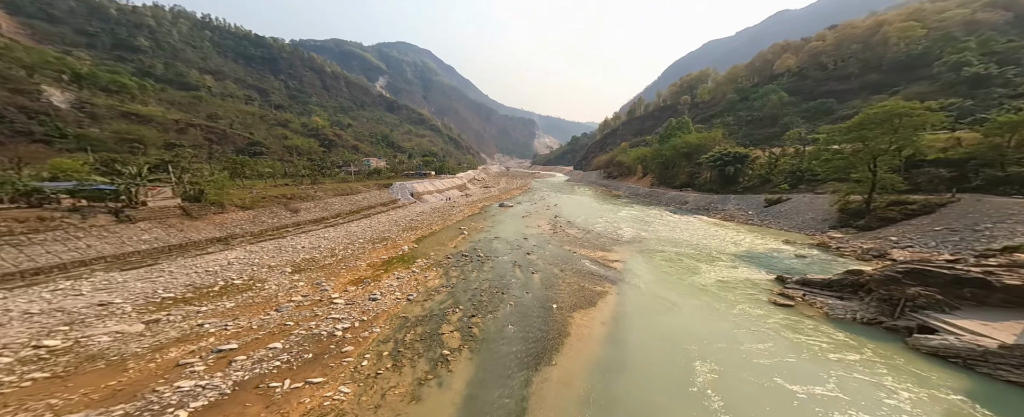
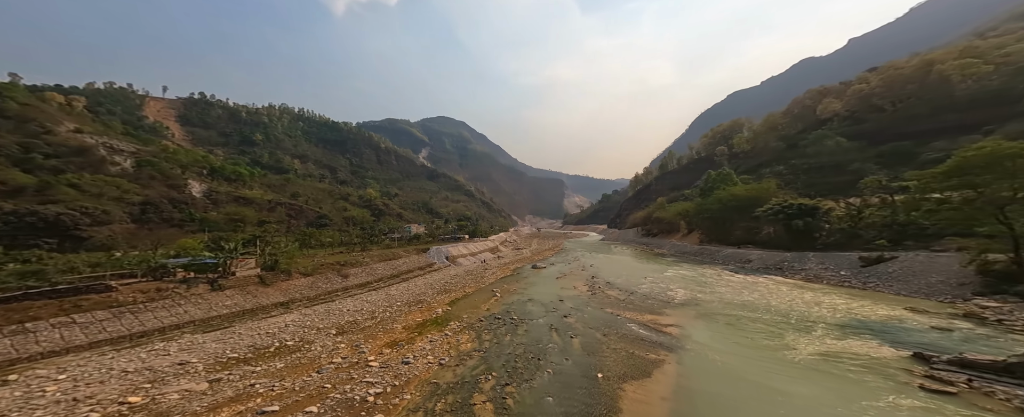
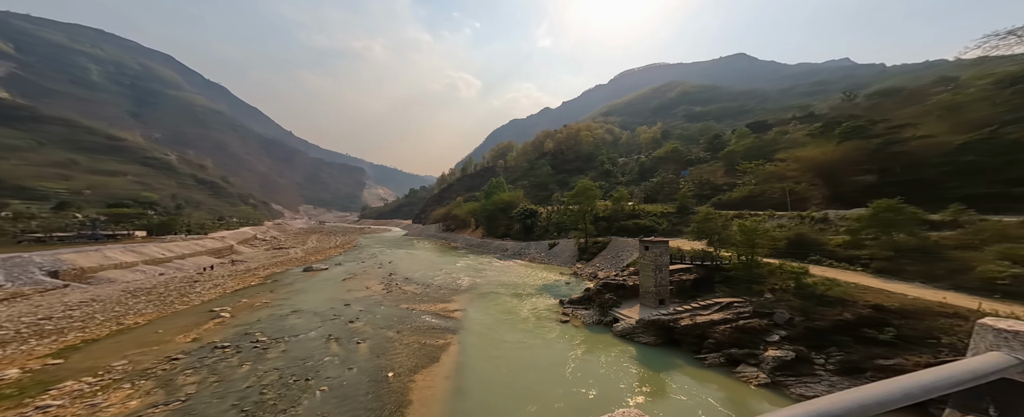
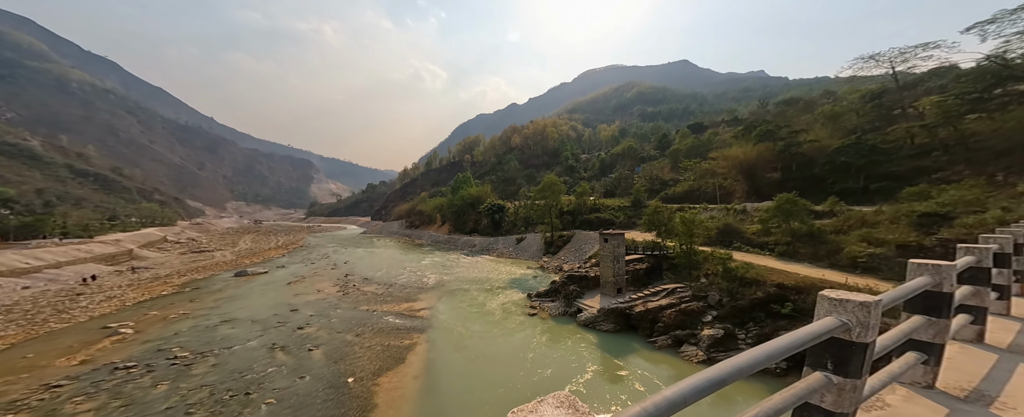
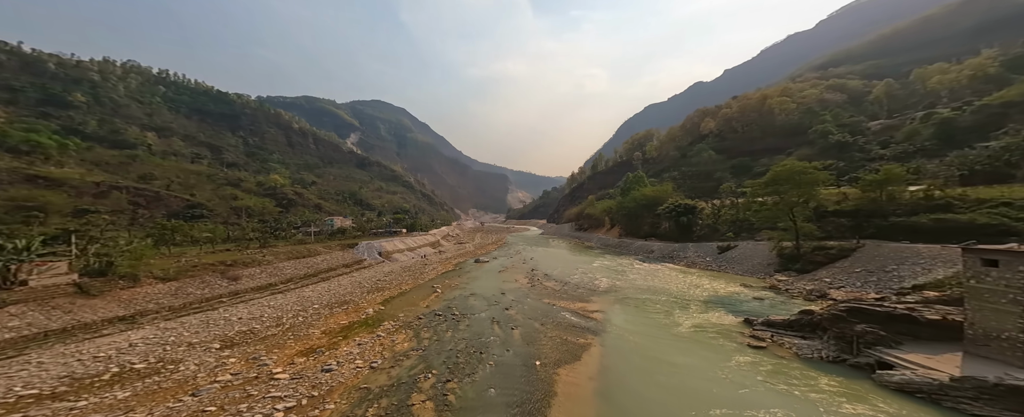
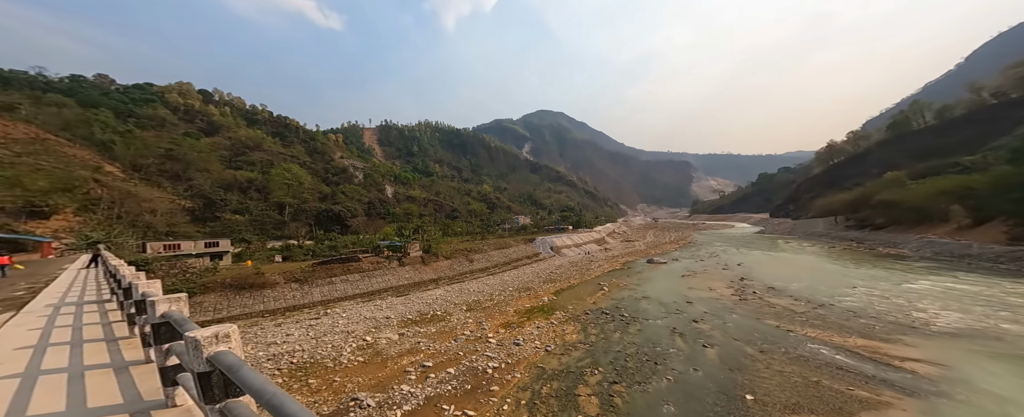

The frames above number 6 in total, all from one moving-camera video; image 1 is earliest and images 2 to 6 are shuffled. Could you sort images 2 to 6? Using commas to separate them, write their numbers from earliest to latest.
6, 2, 5, 4, 3
